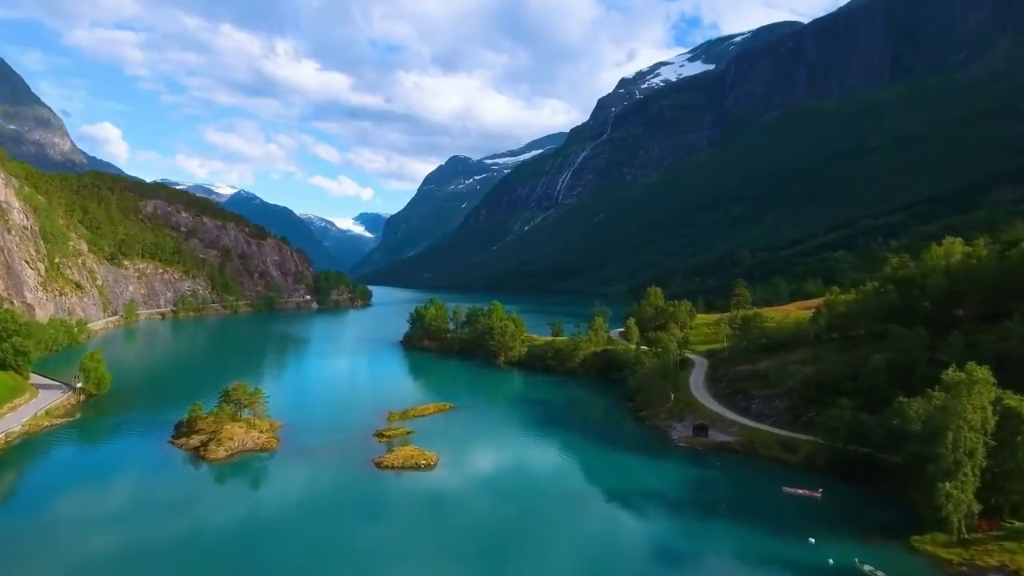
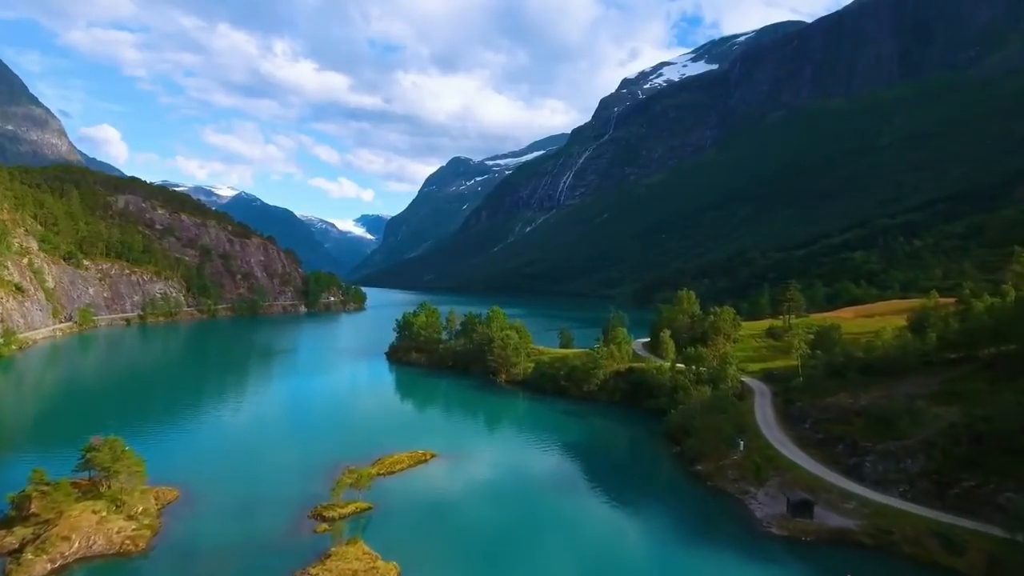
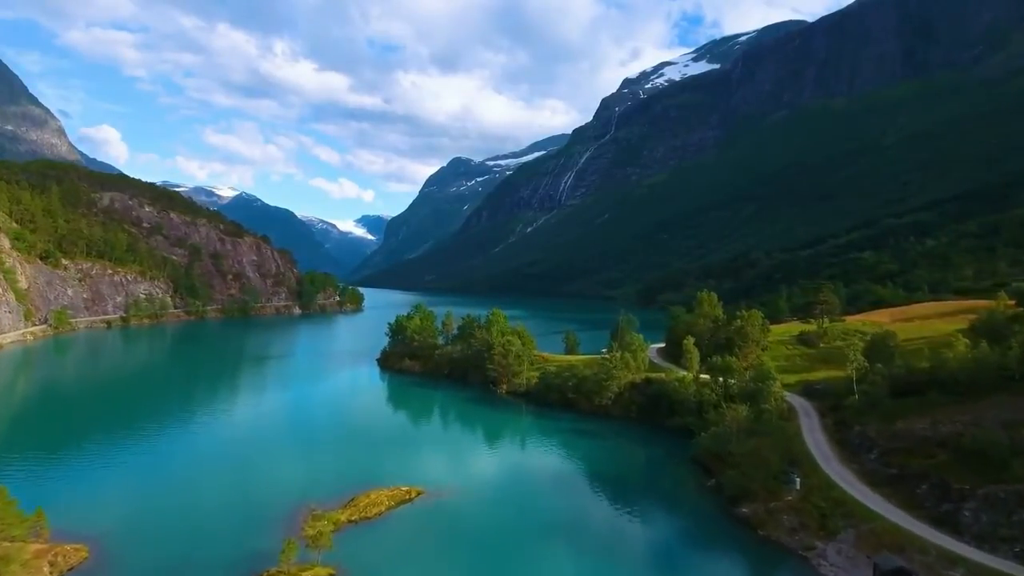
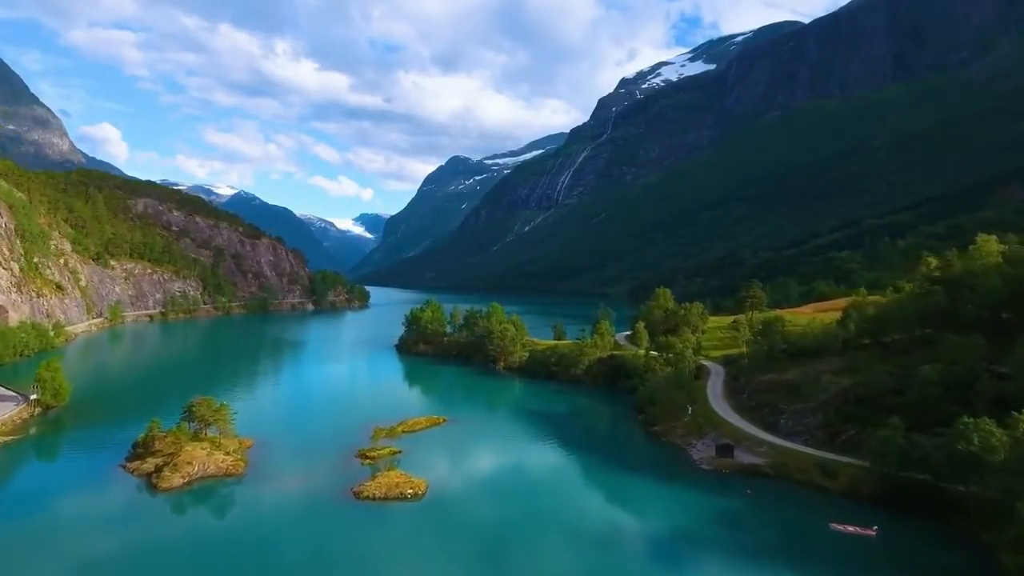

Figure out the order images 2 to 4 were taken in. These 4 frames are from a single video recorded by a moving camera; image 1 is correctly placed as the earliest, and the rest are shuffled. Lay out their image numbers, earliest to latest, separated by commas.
4, 2, 3
